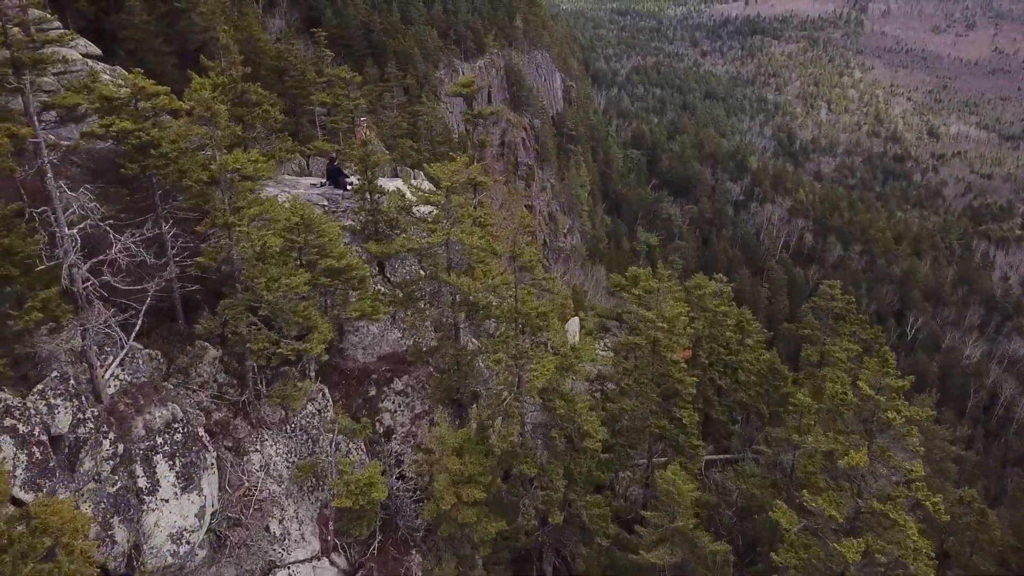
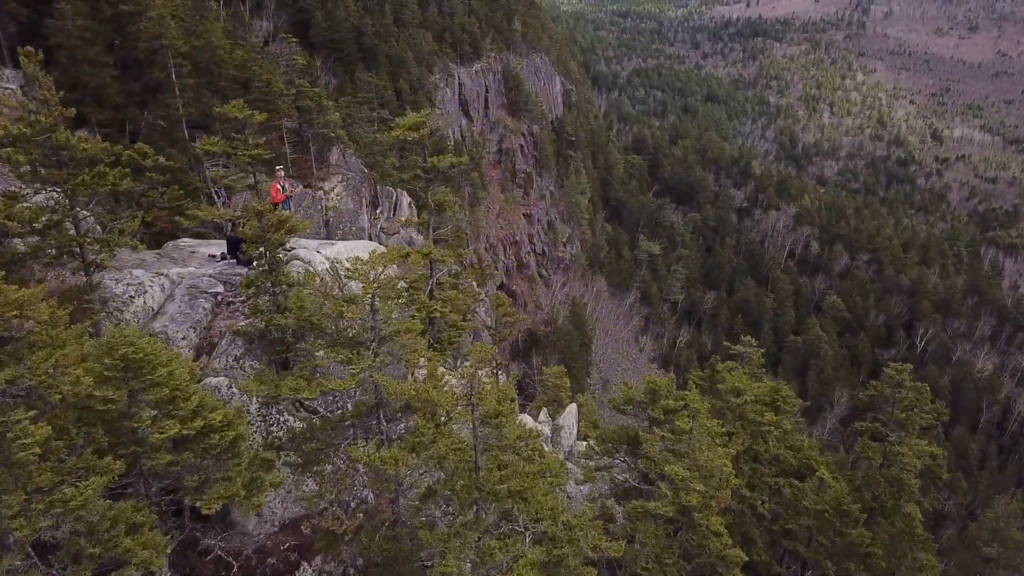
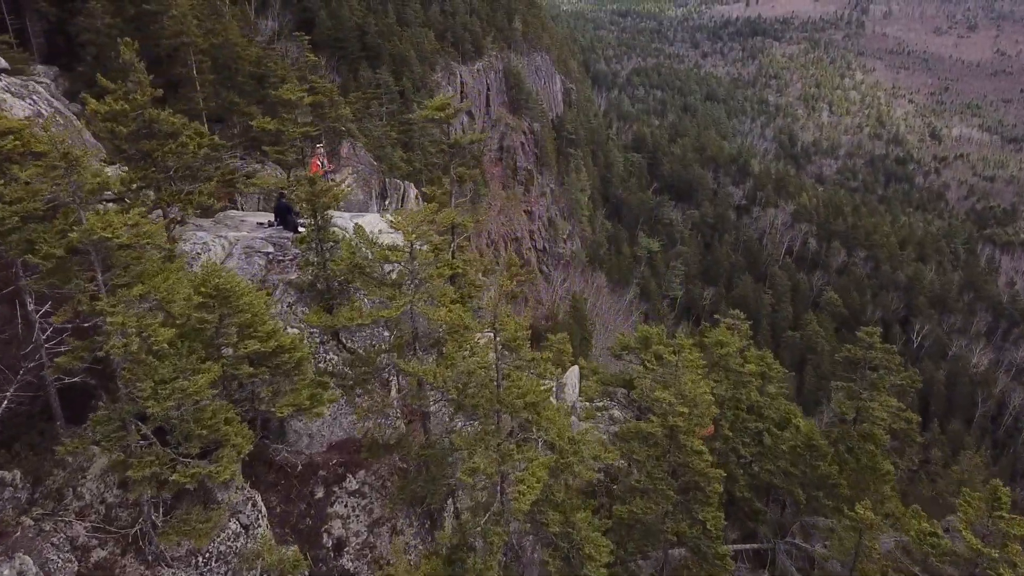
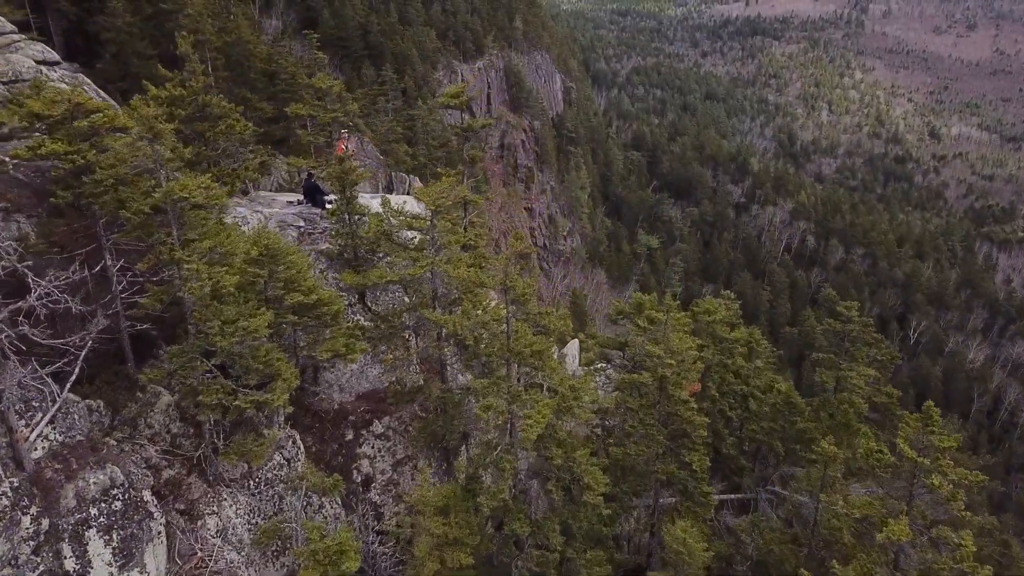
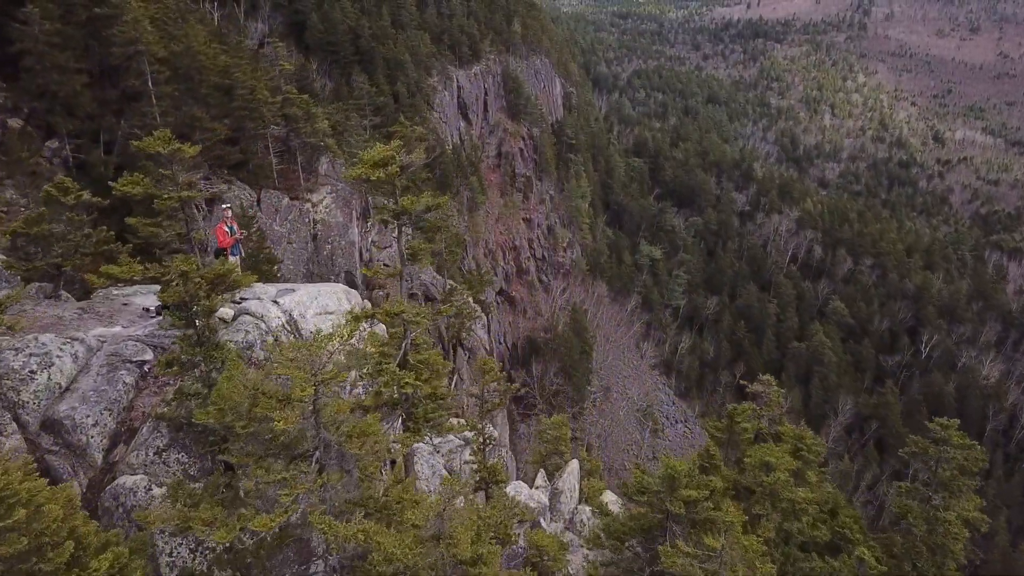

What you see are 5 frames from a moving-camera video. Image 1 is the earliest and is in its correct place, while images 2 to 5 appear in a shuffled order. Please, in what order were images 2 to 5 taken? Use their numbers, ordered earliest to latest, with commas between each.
4, 3, 2, 5
